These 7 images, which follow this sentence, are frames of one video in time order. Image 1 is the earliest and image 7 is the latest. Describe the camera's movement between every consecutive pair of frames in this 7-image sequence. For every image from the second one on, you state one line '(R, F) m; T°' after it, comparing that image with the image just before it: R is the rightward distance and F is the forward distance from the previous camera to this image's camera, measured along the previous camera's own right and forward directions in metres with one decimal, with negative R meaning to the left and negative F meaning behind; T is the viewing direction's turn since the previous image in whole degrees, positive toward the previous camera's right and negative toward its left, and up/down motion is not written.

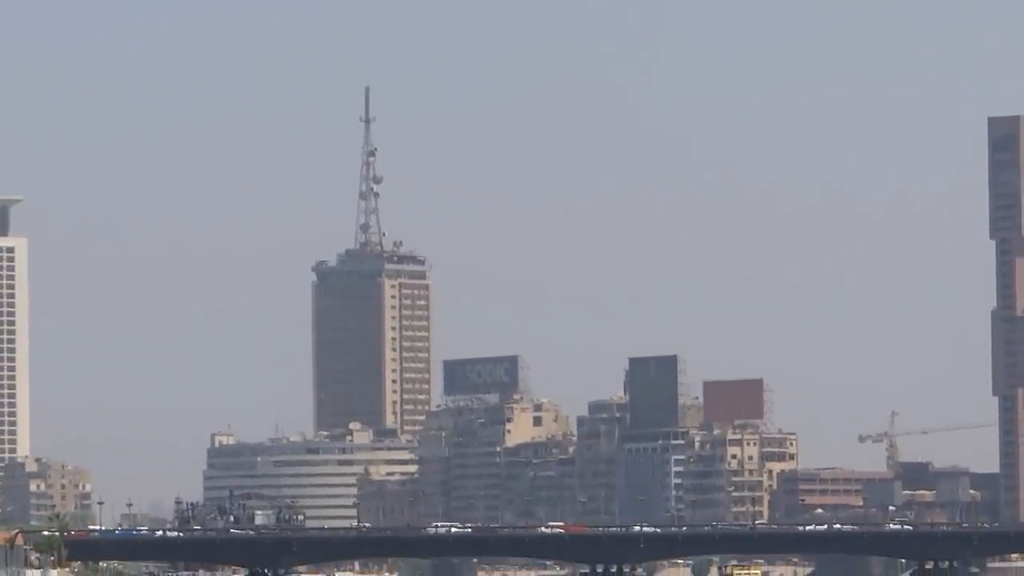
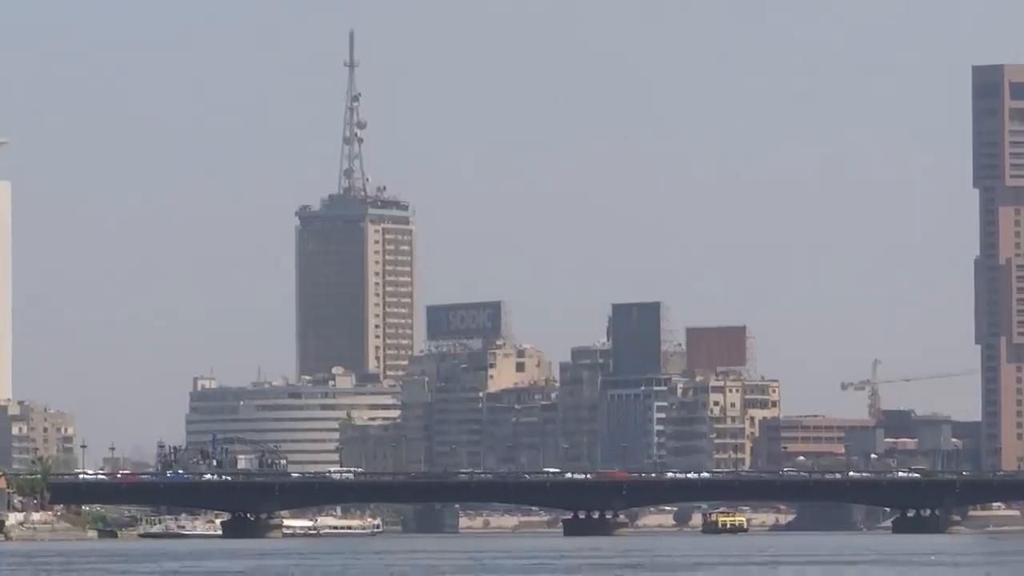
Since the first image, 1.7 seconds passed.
(0.0, 0.0) m; 0°
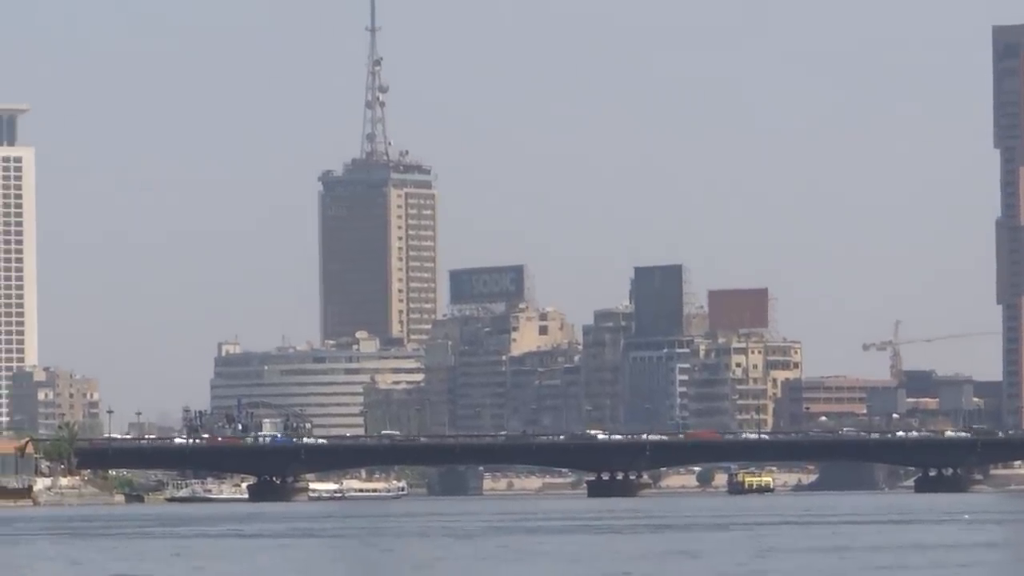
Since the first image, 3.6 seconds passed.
(+0.8, -1.3) m; 0°
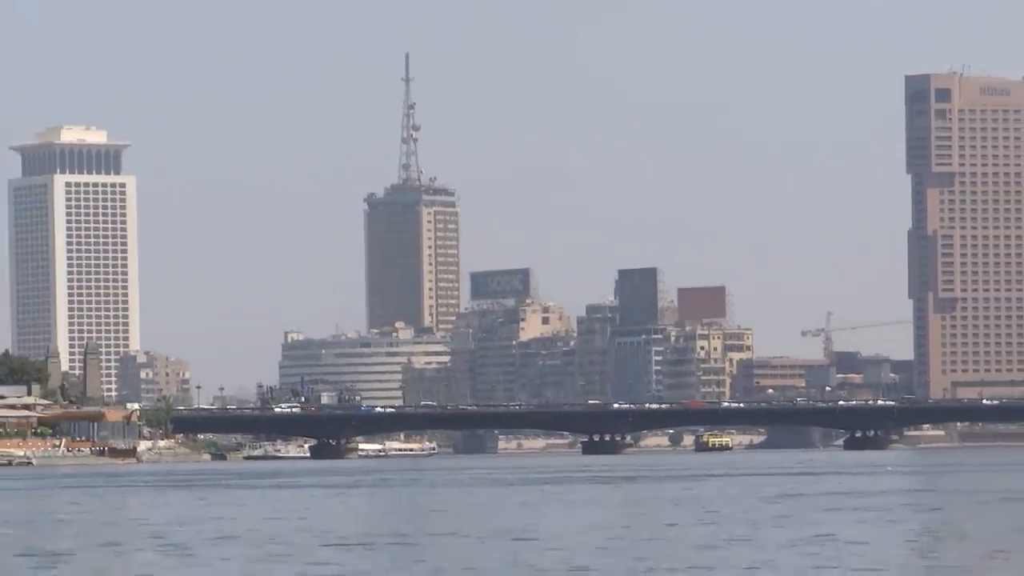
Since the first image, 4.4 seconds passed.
(+6.7, -65.1) m; -1°
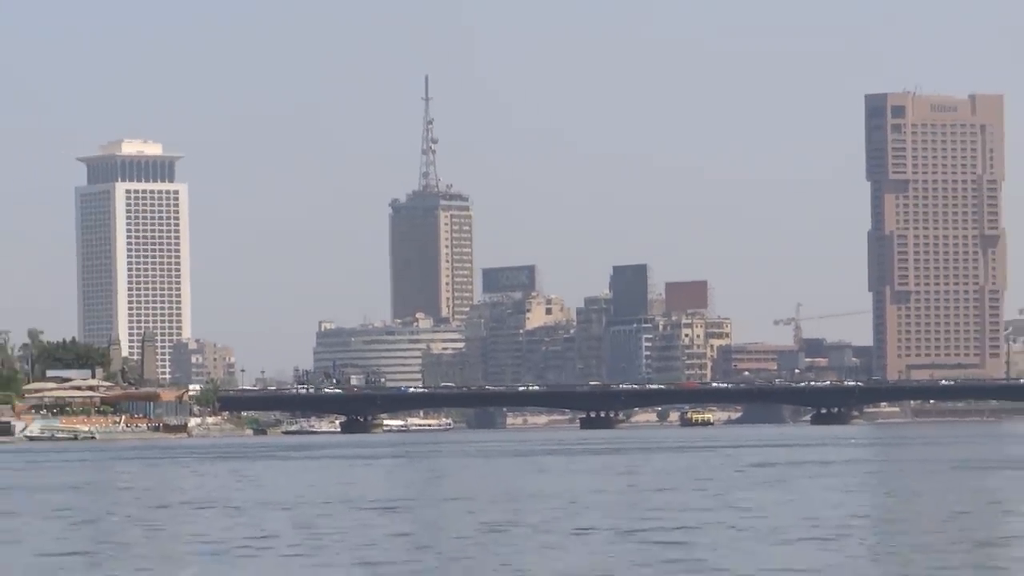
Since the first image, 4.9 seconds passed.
(+2.9, -44.2) m; -1°
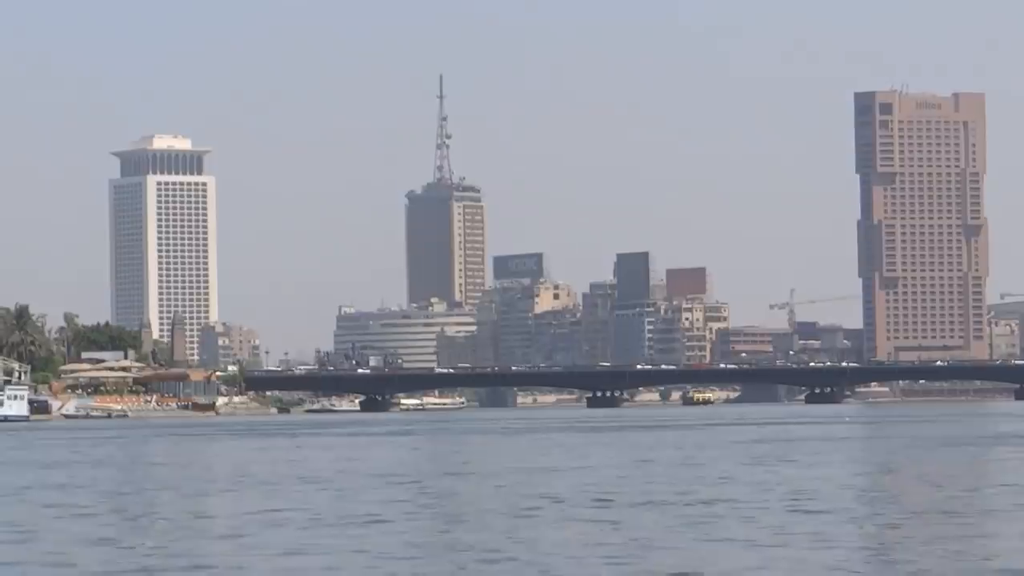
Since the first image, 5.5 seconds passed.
(+1.7, -21.4) m; 0°
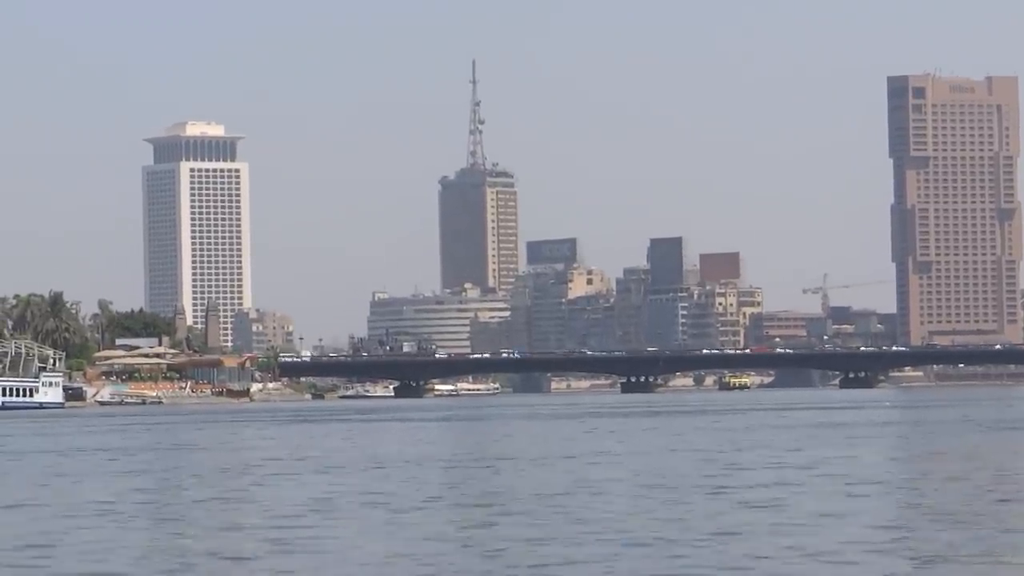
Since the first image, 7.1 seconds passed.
(-0.2, -0.1) m; 0°
